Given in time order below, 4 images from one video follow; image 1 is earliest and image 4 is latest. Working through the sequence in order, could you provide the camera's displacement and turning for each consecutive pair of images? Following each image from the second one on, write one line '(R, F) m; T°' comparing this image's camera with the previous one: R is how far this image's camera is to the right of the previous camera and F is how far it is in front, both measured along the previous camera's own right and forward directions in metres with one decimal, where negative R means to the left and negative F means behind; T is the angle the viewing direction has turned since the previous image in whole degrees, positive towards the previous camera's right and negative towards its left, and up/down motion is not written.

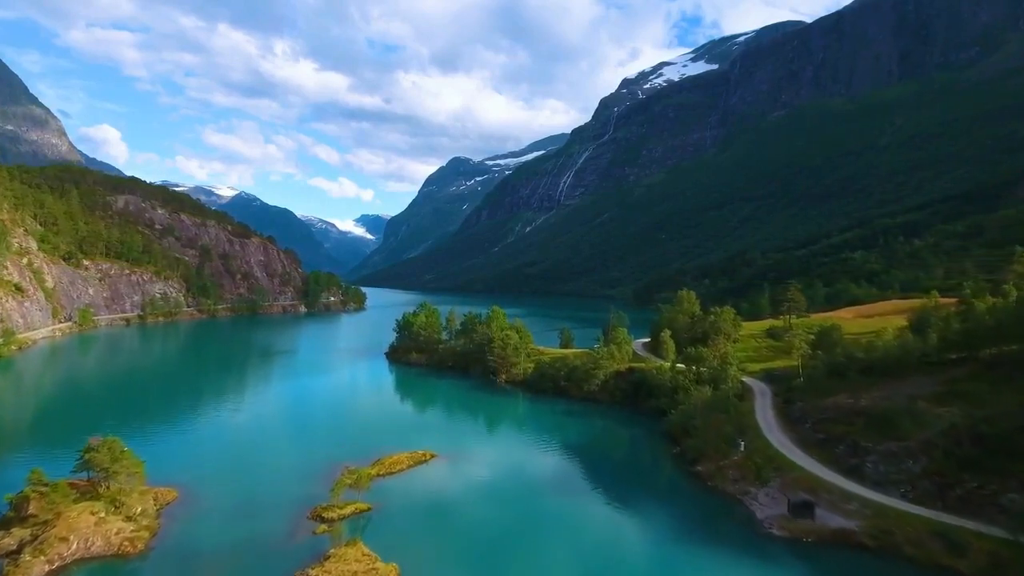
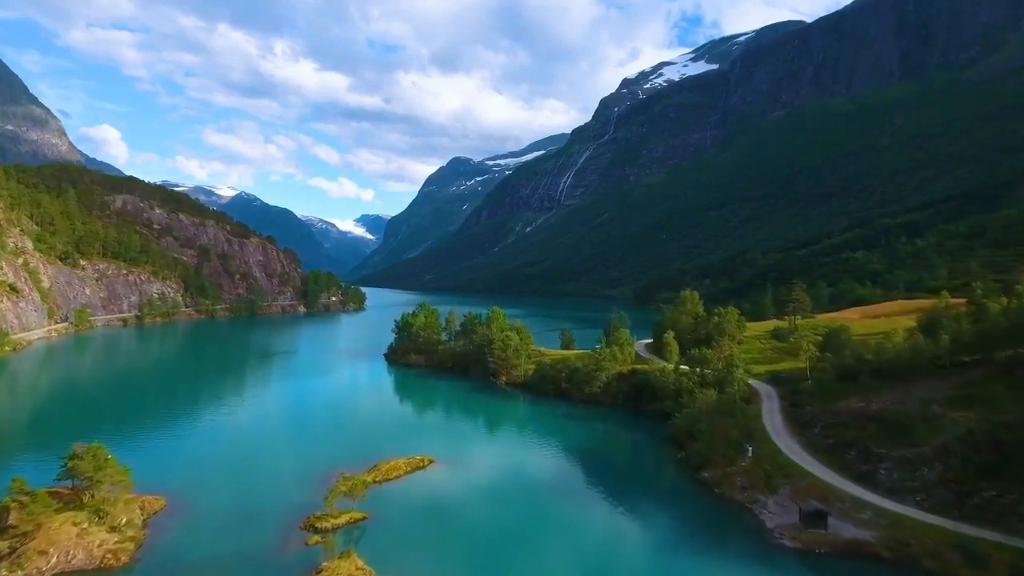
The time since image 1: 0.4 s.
(0.0, +0.9) m; 0°
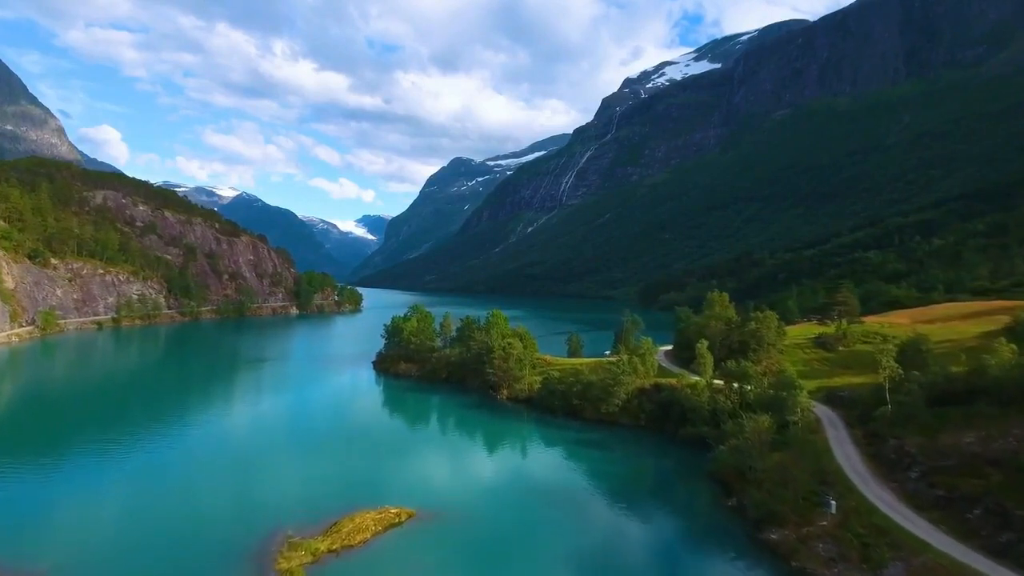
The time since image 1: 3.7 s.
(-0.1, +7.1) m; 0°
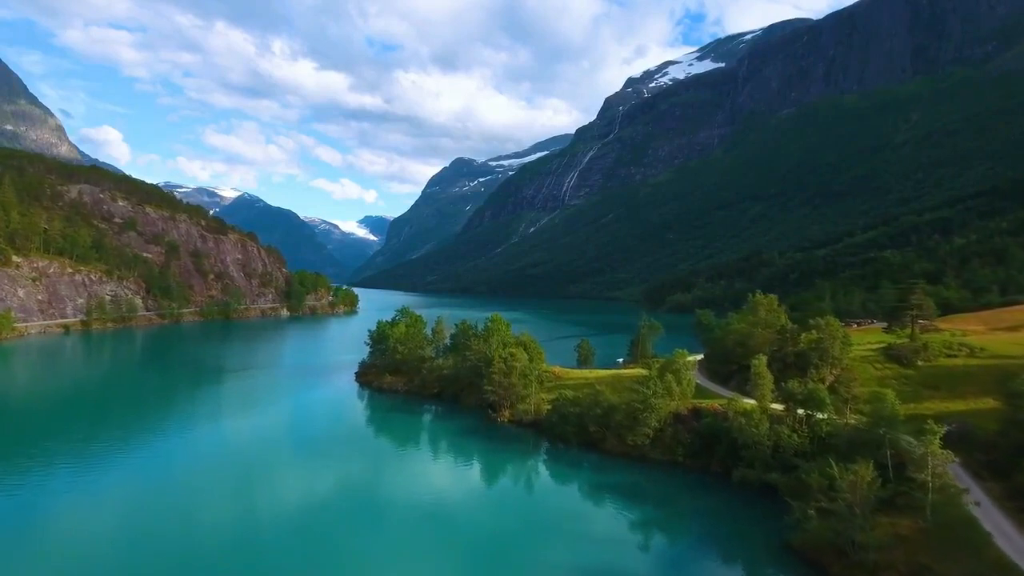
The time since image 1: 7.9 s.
(-0.1, +8.2) m; 0°
